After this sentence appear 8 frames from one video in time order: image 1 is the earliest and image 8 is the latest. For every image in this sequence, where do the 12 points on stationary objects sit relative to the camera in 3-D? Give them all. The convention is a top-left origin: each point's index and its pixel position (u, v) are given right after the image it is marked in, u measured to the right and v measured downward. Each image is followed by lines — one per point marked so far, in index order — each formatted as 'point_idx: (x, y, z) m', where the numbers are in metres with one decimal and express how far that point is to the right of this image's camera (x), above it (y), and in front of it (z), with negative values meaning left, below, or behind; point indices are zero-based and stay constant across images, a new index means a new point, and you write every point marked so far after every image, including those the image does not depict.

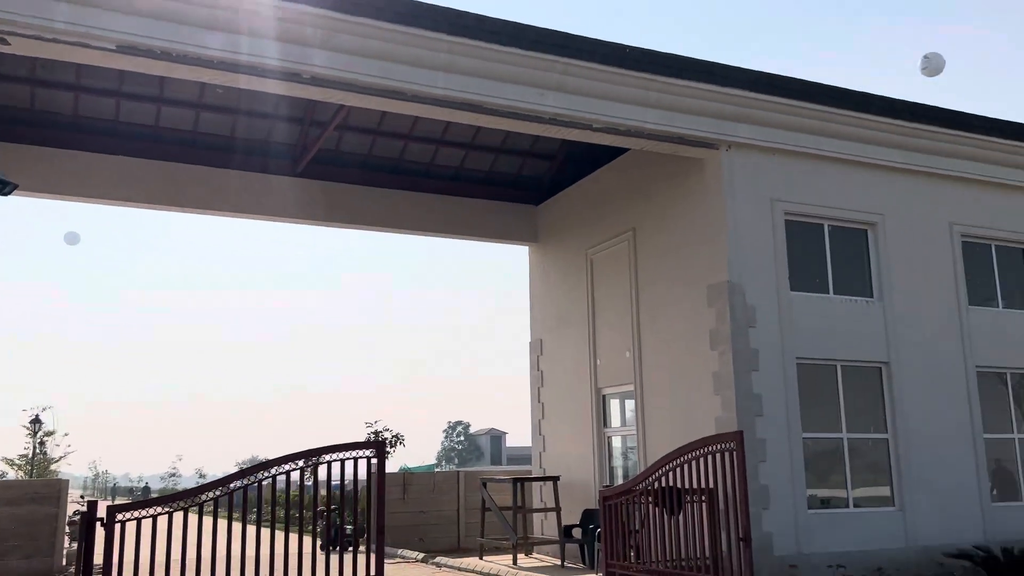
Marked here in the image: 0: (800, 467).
0: (+3.5, -2.2, +11.2) m
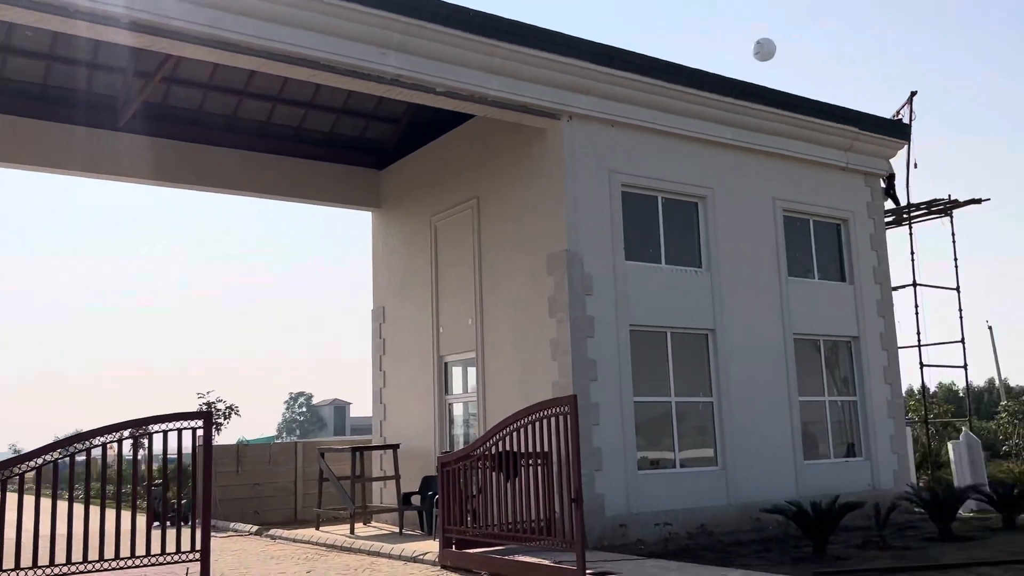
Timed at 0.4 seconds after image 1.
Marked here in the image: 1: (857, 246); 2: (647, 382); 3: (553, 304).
0: (+1.5, -1.8, +11.6) m
1: (+5.7, +0.7, +15.0) m
2: (+1.8, -1.3, +12.1) m
3: (+0.5, -0.2, +11.6) m
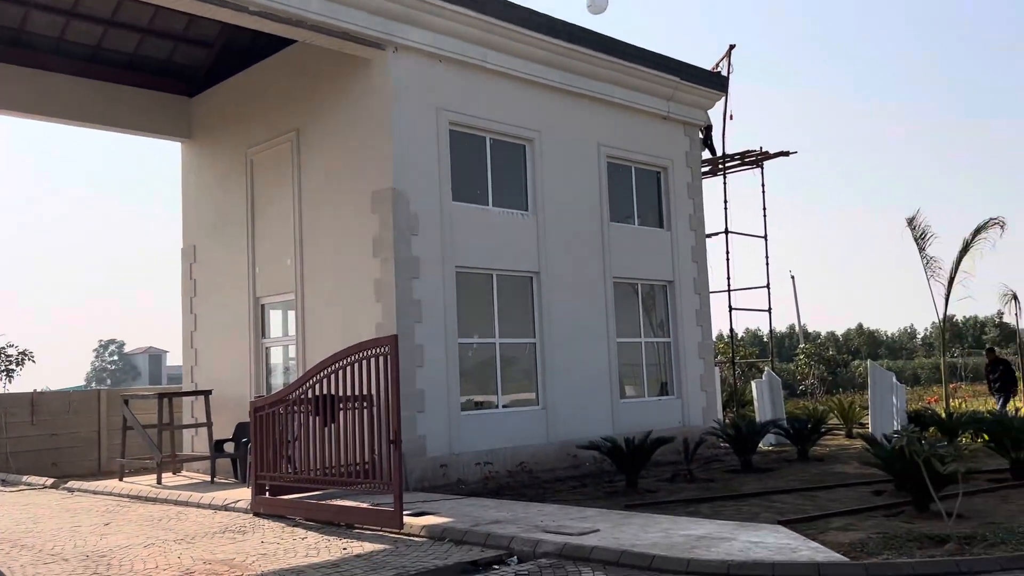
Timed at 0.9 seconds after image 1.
0: (-0.7, -1.1, +11.6) m
1: (+2.8, +1.6, +15.5) m
2: (-0.5, -0.5, +12.0) m
3: (-1.7, +0.6, +11.3) m
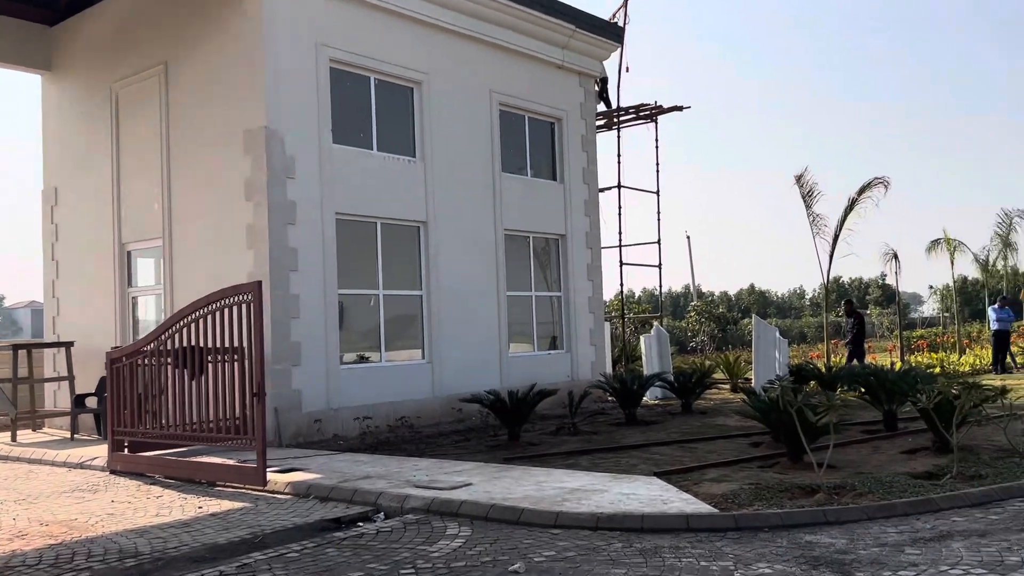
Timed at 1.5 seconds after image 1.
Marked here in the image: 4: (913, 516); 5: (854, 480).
0: (-2.2, -0.4, +11.0) m
1: (+1.0, +2.4, +15.2) m
2: (-2.0, +0.2, +11.5) m
3: (-3.1, +1.2, +10.6) m
4: (+2.6, -1.5, +5.8) m
5: (+2.6, -1.5, +6.8) m
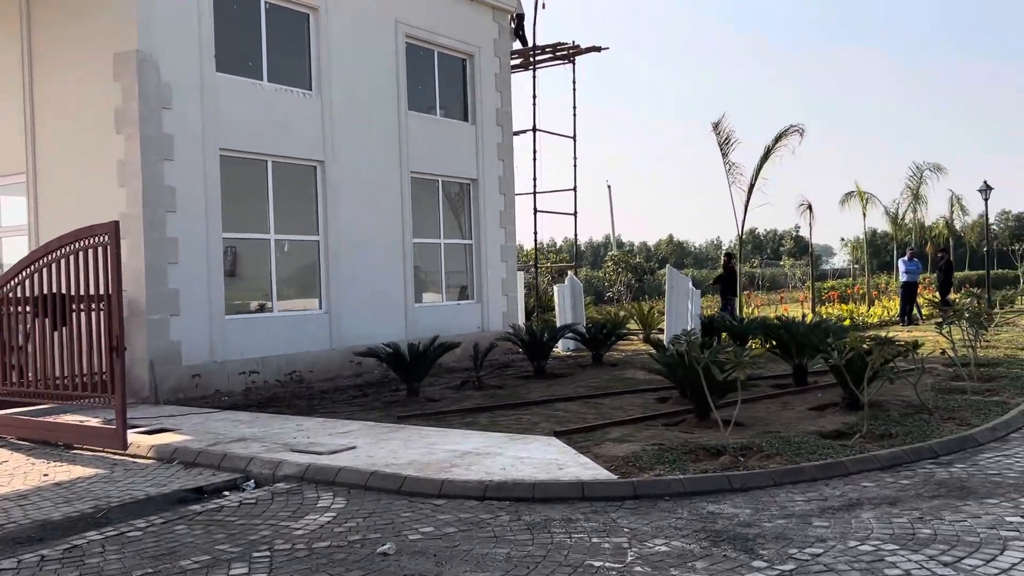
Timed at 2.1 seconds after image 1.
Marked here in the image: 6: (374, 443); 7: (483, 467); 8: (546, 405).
0: (-3.3, +0.2, +10.2) m
1: (-0.5, +3.3, +14.5) m
2: (-3.2, +0.9, +10.6) m
3: (-4.1, +1.8, +9.5) m
4: (+1.9, -1.2, +5.4) m
5: (+1.8, -1.1, +6.5) m
6: (-1.0, -1.2, +6.7) m
7: (-0.2, -1.1, +5.7) m
8: (+0.3, -1.1, +8.7) m
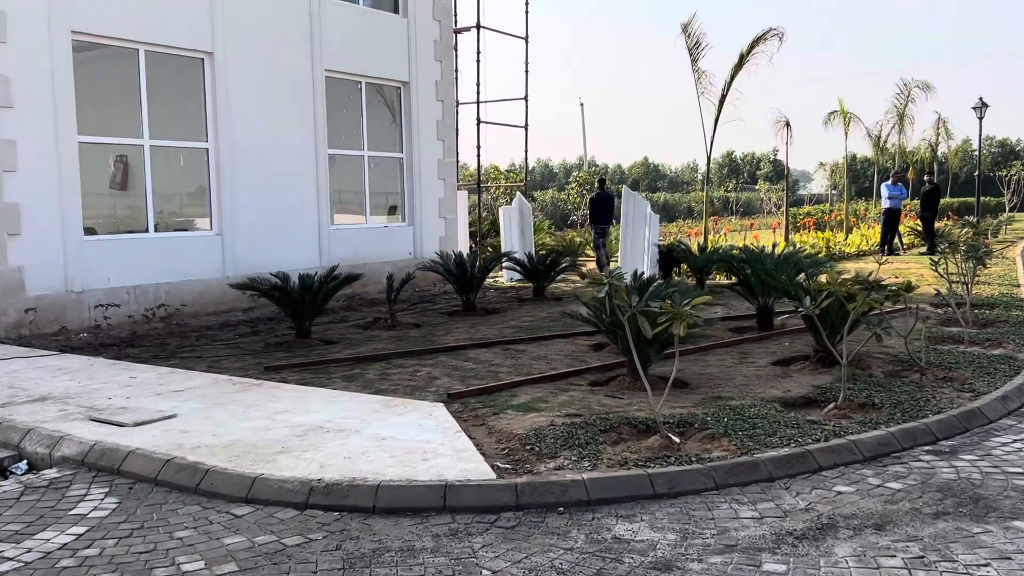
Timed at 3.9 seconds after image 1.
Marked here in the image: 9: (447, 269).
0: (-4.1, +1.0, +8.4) m
1: (-1.3, +4.4, +12.5) m
2: (-4.0, +1.7, +8.8) m
3: (-4.9, +2.6, +7.6) m
4: (+1.2, -0.8, +3.9) m
5: (+1.1, -0.7, +5.0) m
6: (-1.7, -0.7, +5.2) m
7: (-0.9, -0.8, +4.2) m
8: (-0.4, -0.5, +7.1) m
9: (-0.7, +0.2, +9.7) m
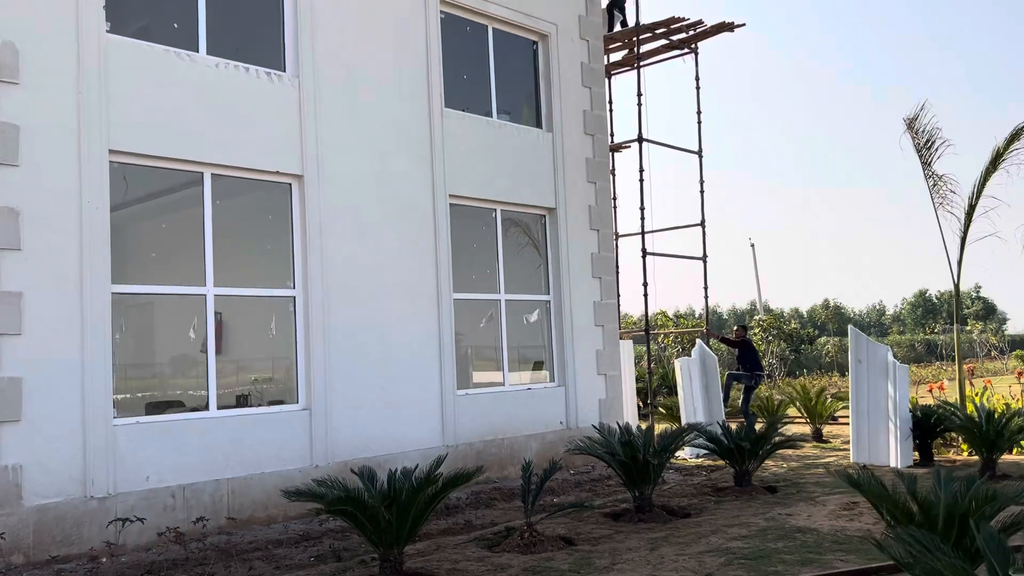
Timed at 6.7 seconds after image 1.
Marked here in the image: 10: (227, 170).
0: (-2.8, -0.4, +6.3) m
1: (+0.6, +2.4, +10.3) m
2: (-2.7, +0.2, +6.7) m
3: (-3.8, +1.2, +5.9) m
4: (+1.5, -1.2, +0.7) m
5: (+1.6, -1.2, +1.7) m
6: (-1.1, -1.4, +2.4) m
7: (-0.4, -1.3, +1.3) m
8: (+0.5, -1.5, +4.1) m
9: (+0.8, -1.3, +6.8) m
10: (-2.3, +0.9, +7.2) m
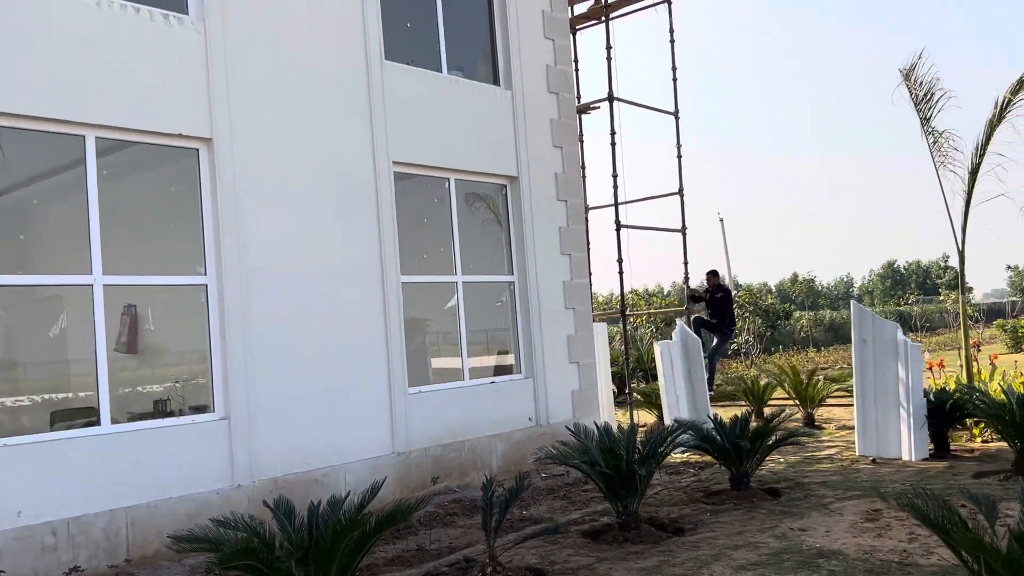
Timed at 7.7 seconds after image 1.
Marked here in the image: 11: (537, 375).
0: (-3.1, -0.3, +5.0) m
1: (+0.1, +2.6, +9.1) m
2: (-2.9, +0.3, +5.5) m
3: (-4.1, +1.2, +4.6) m
4: (+1.5, -1.2, -0.4) m
5: (+1.5, -1.2, +0.7) m
6: (-1.2, -1.4, +1.3) m
7: (-0.5, -1.3, +0.2) m
8: (+0.4, -1.4, +3.0) m
9: (+0.5, -1.1, +5.7) m
10: (-2.6, +1.0, +6.0) m
11: (+0.3, -0.8, +8.8) m
